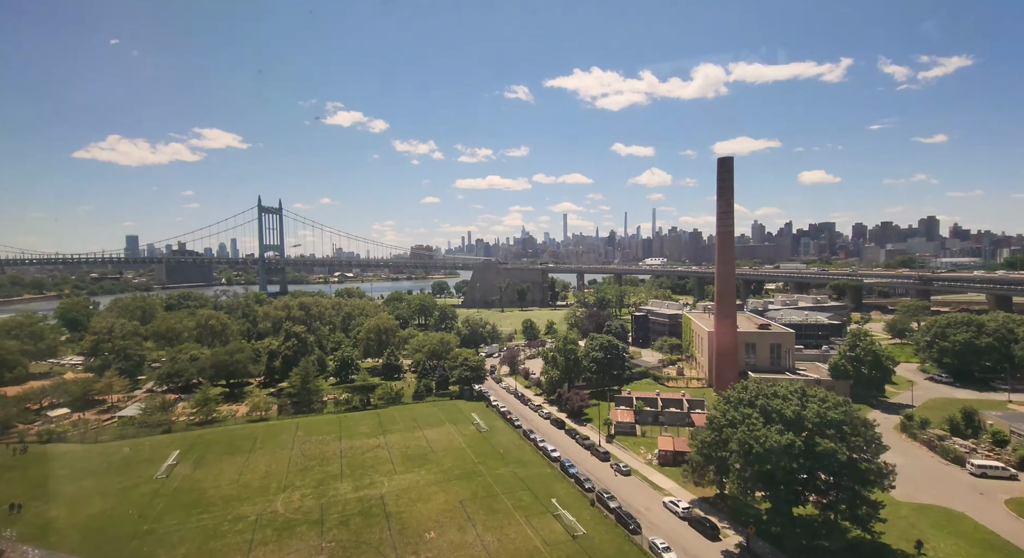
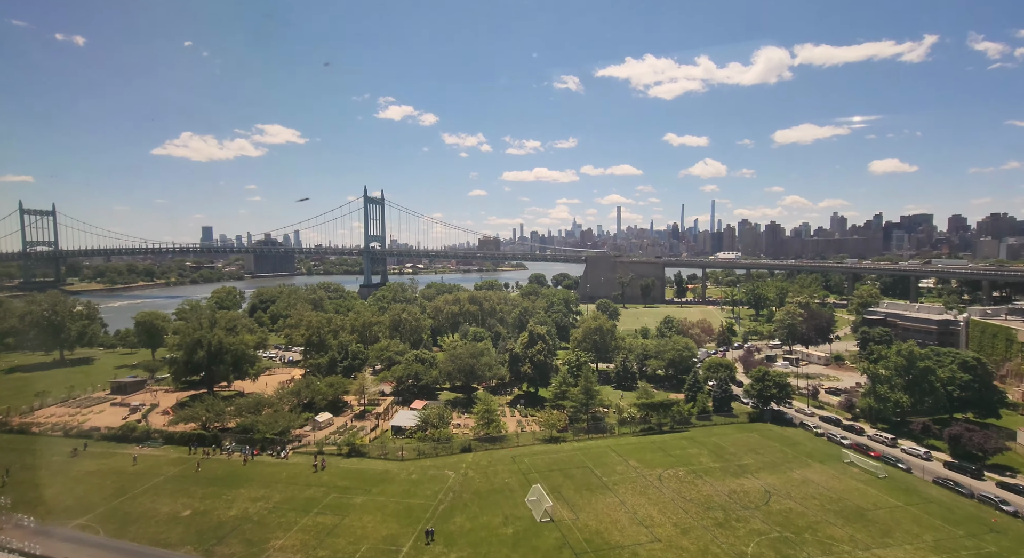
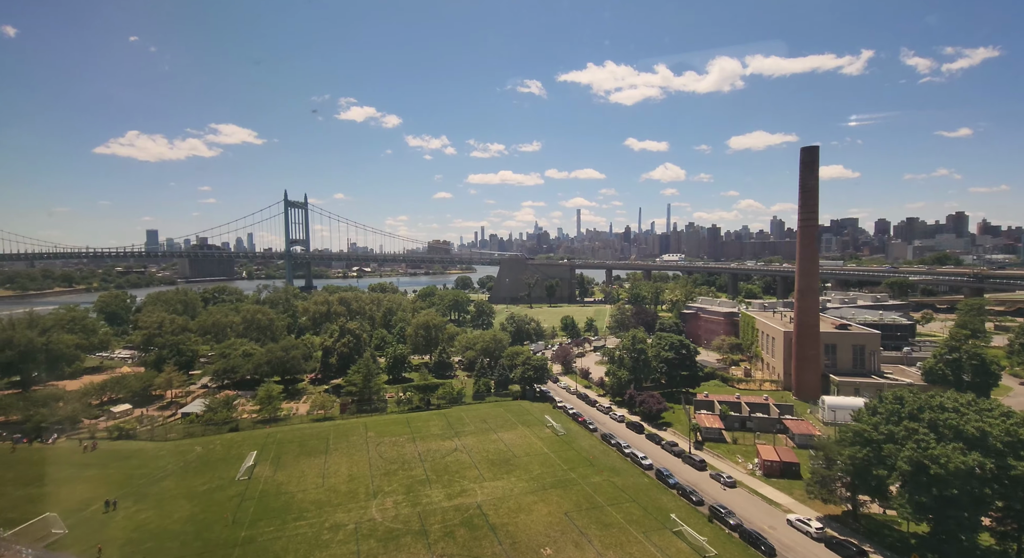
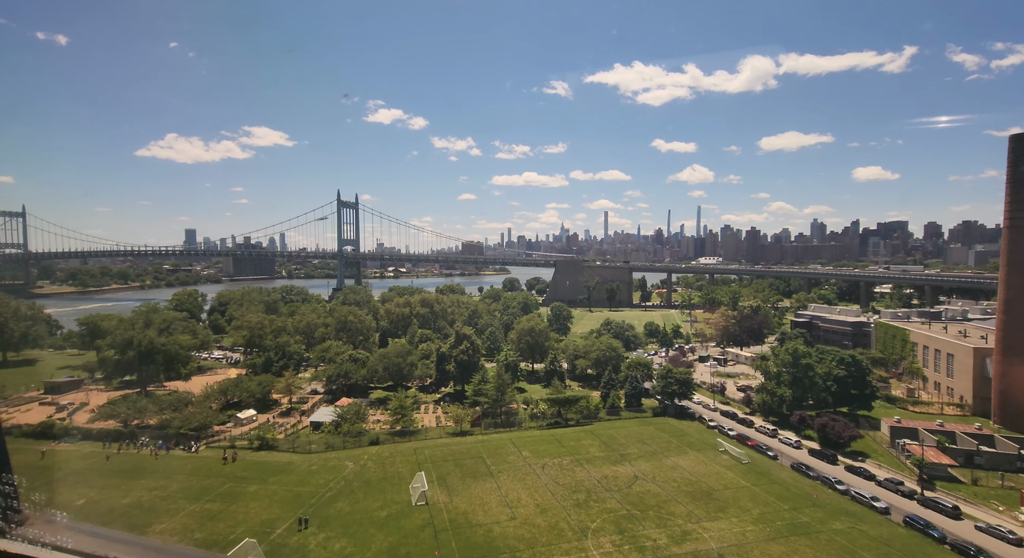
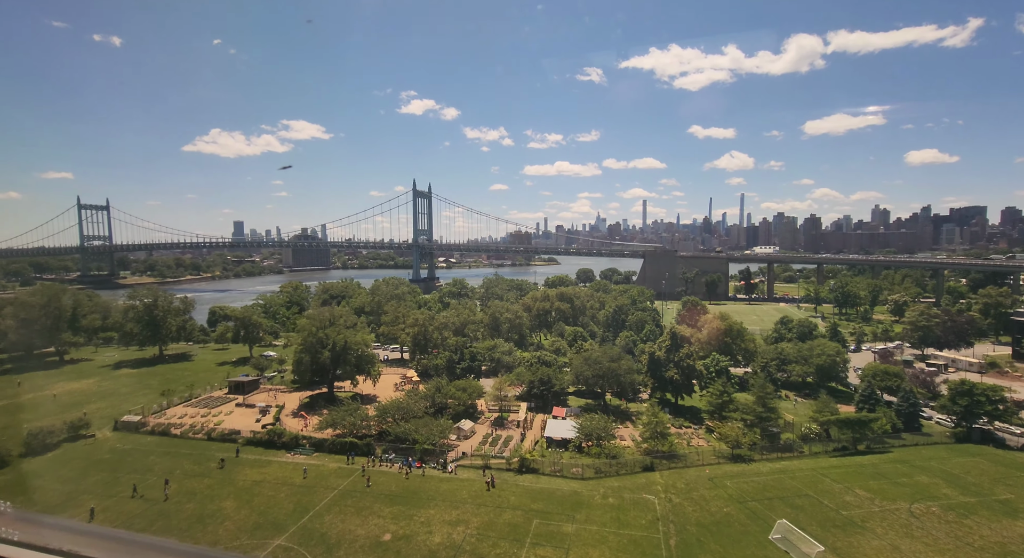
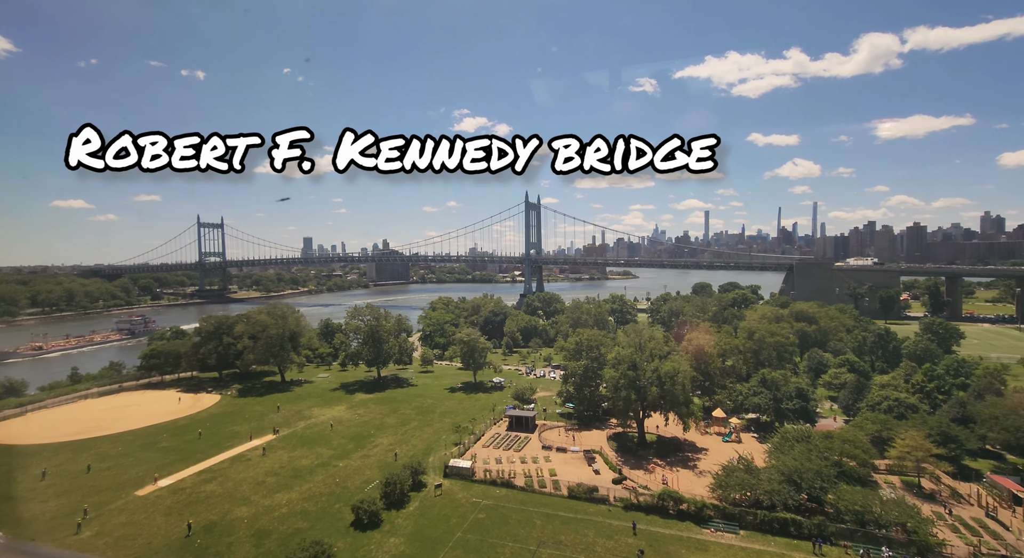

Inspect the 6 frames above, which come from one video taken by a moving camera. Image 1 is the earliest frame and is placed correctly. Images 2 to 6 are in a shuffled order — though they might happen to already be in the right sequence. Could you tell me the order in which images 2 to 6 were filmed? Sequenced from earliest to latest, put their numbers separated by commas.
3, 4, 2, 5, 6
